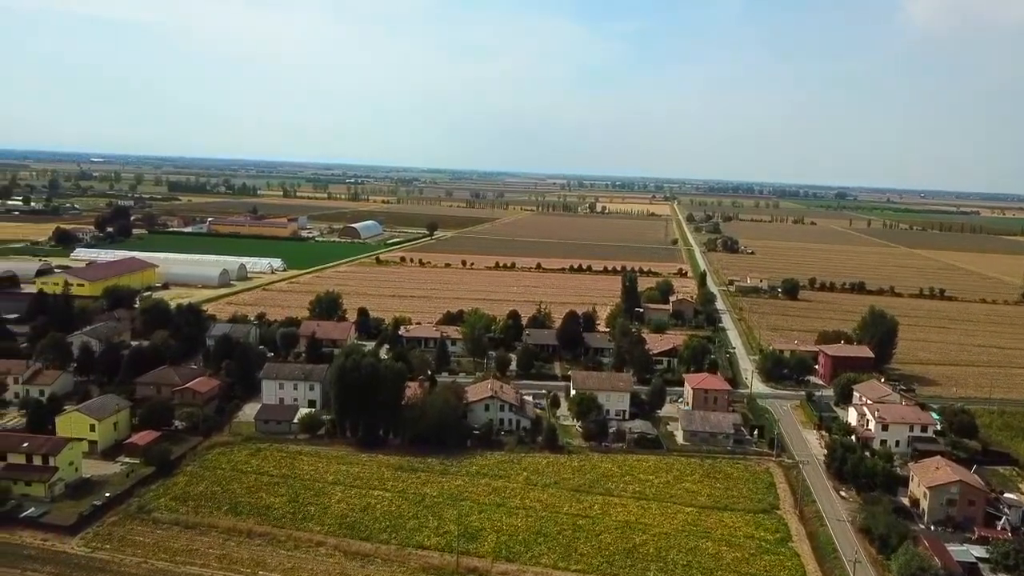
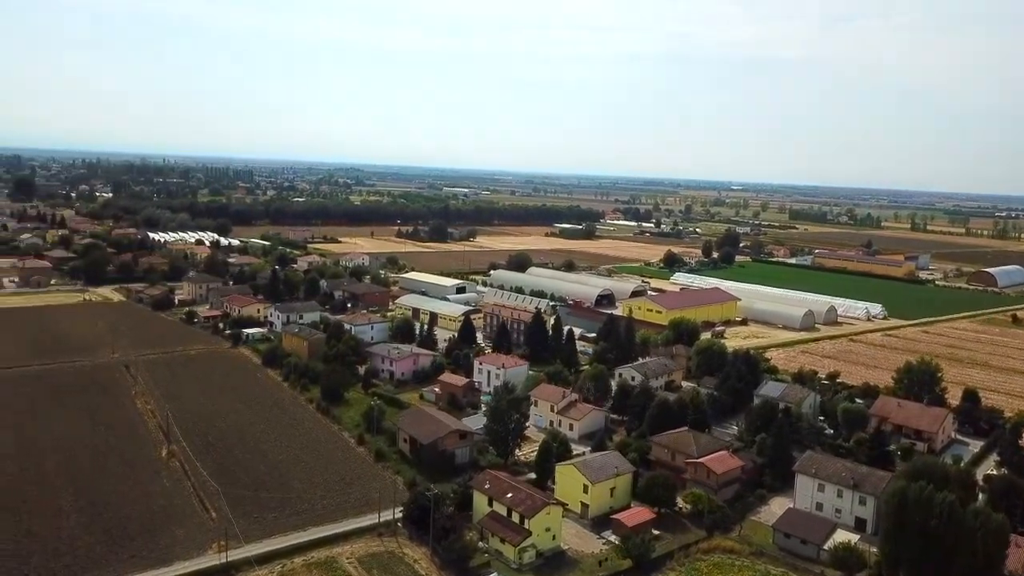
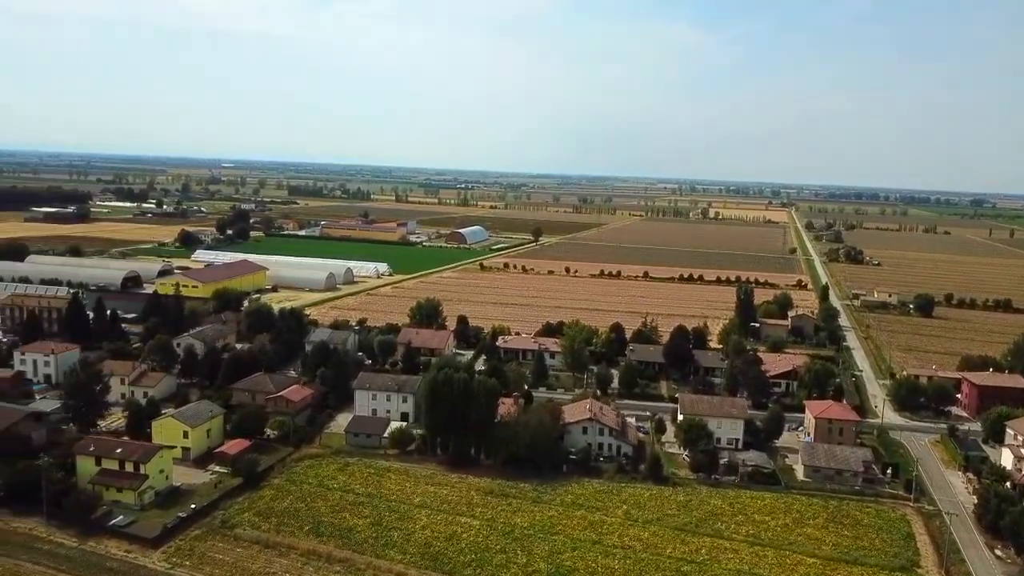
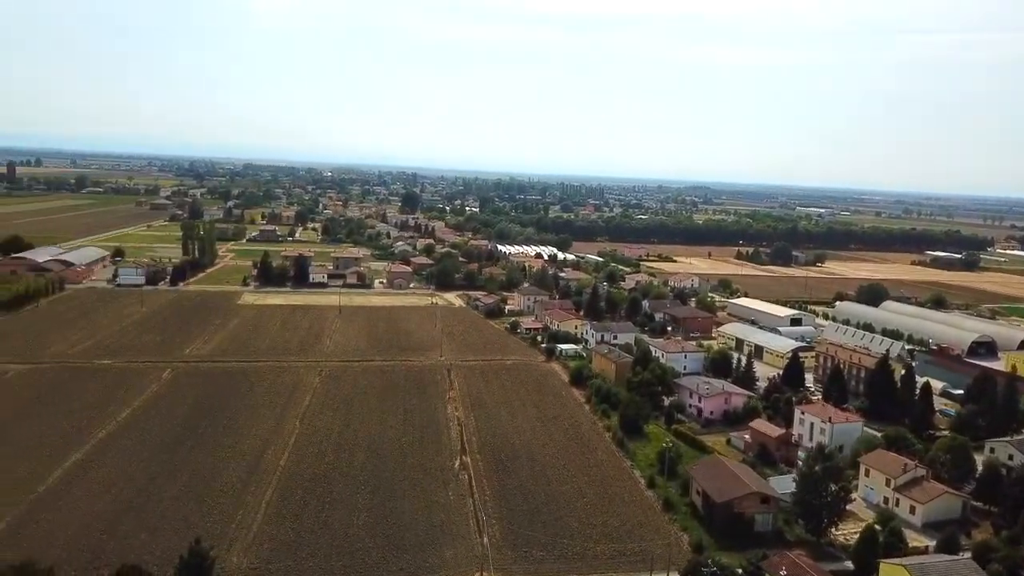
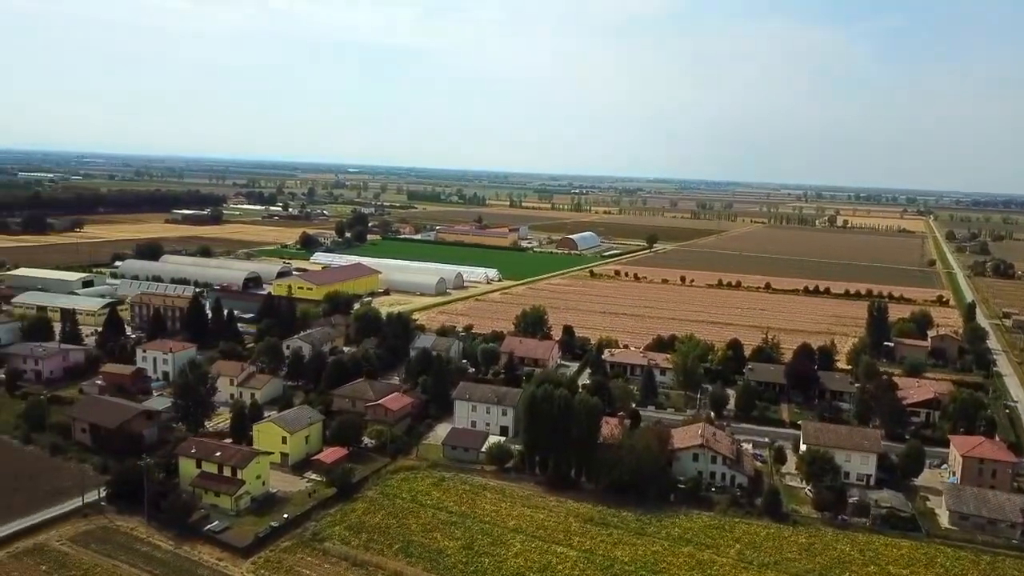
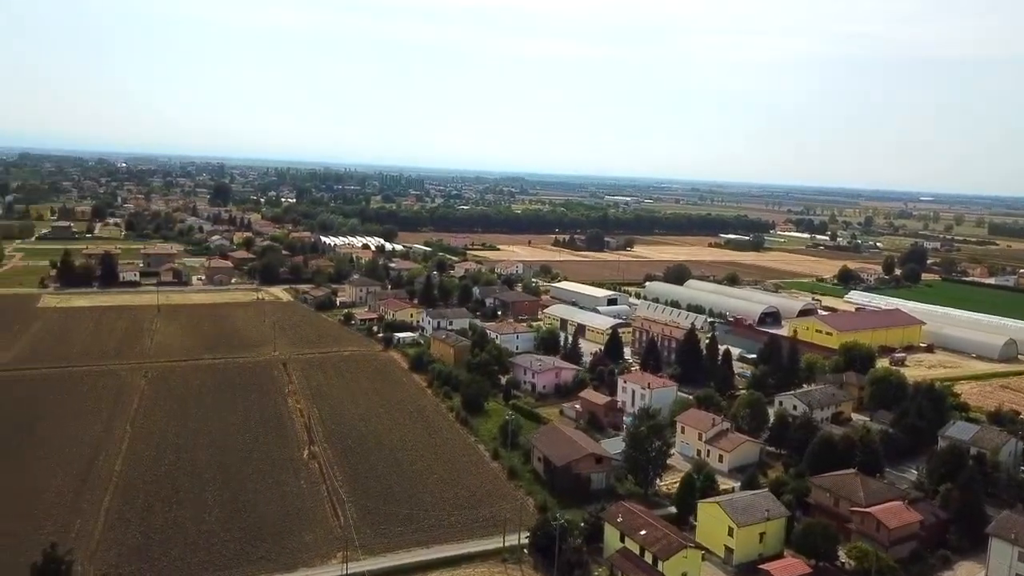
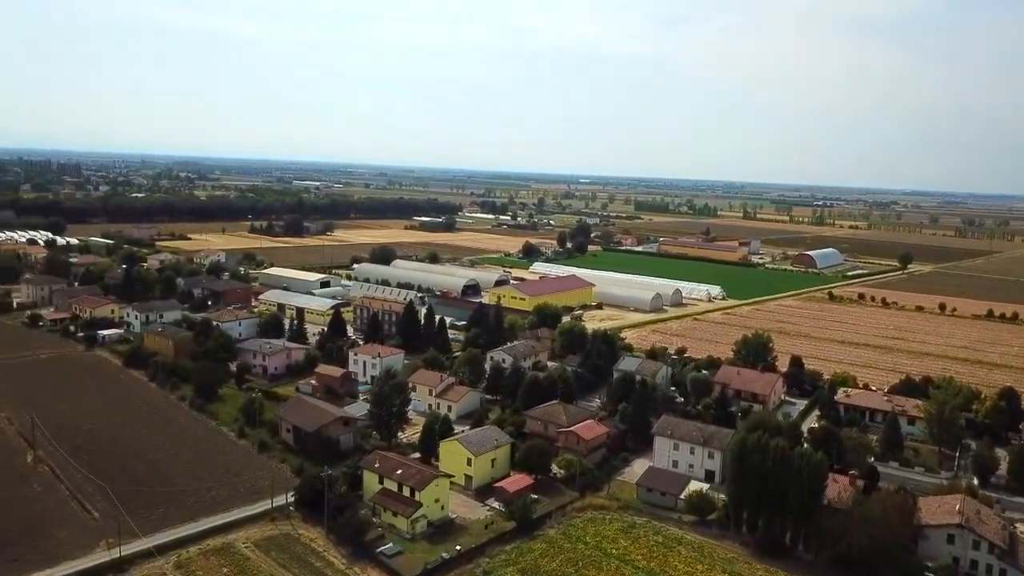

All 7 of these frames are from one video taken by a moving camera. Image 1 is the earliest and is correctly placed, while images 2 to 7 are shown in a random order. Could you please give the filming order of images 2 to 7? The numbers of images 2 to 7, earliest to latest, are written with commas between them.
3, 5, 7, 2, 6, 4
